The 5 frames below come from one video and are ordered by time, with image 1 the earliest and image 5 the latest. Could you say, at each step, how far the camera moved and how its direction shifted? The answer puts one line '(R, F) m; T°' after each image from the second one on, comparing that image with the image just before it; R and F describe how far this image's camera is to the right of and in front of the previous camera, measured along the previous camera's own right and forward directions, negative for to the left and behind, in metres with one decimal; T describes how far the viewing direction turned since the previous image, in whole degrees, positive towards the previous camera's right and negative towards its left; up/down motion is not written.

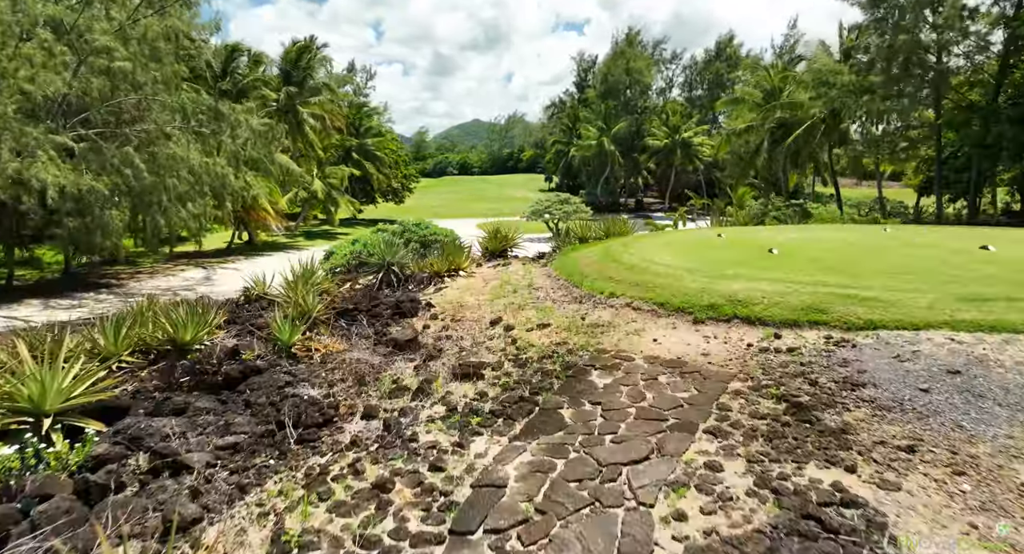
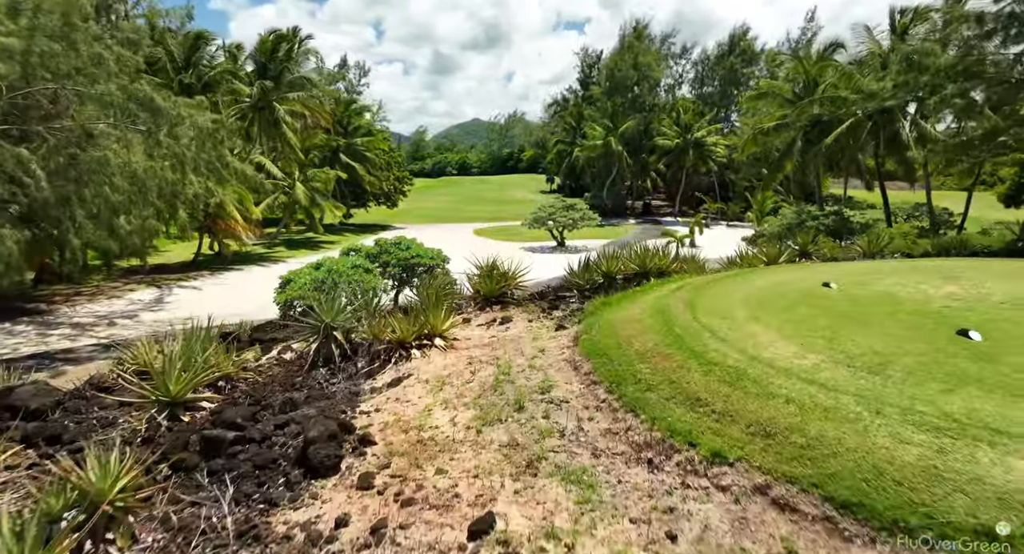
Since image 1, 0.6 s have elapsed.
(0.0, +2.2) m; 0°
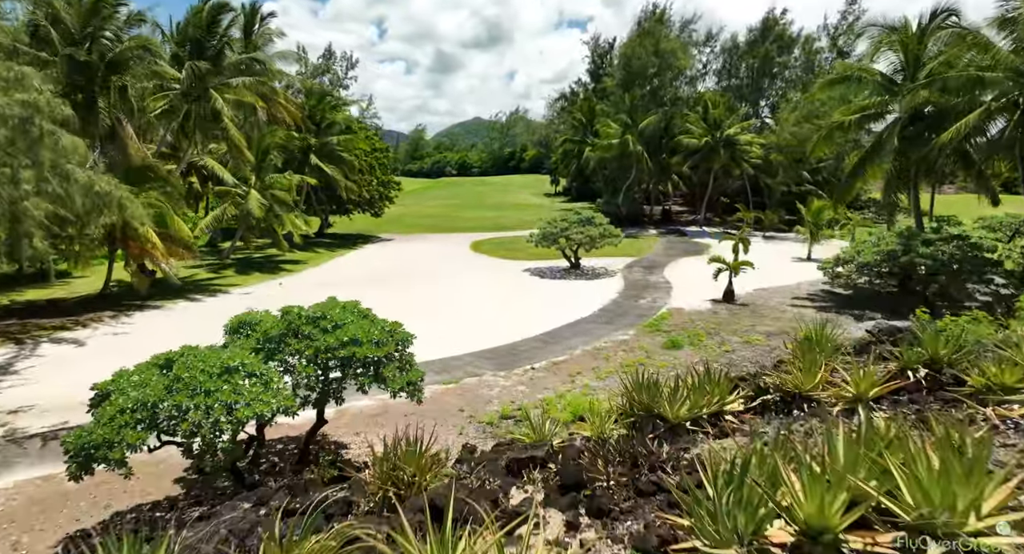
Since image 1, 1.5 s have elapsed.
(-0.1, +4.2) m; 0°
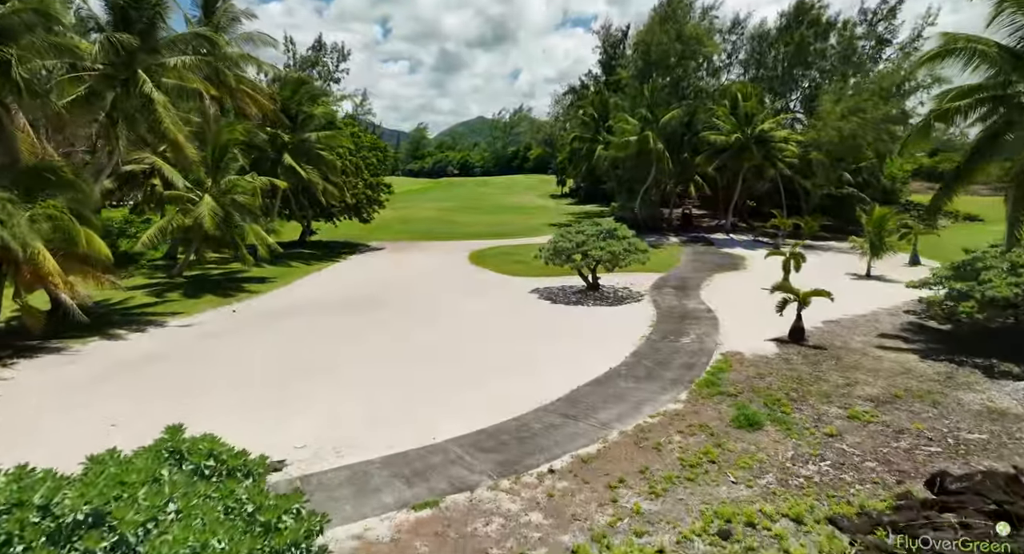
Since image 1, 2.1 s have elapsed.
(-0.1, +3.2) m; 0°
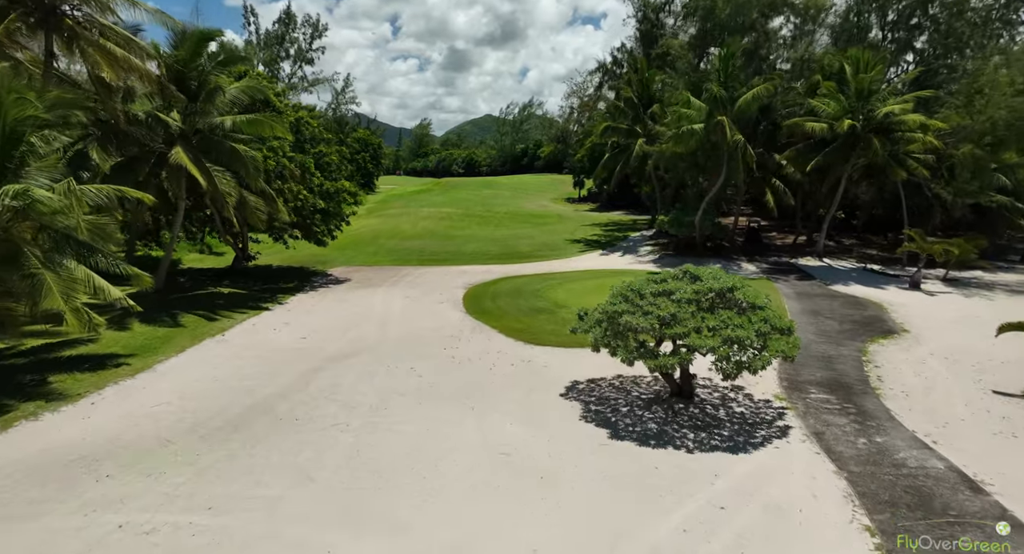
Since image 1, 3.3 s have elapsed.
(-0.2, +7.6) m; -1°
